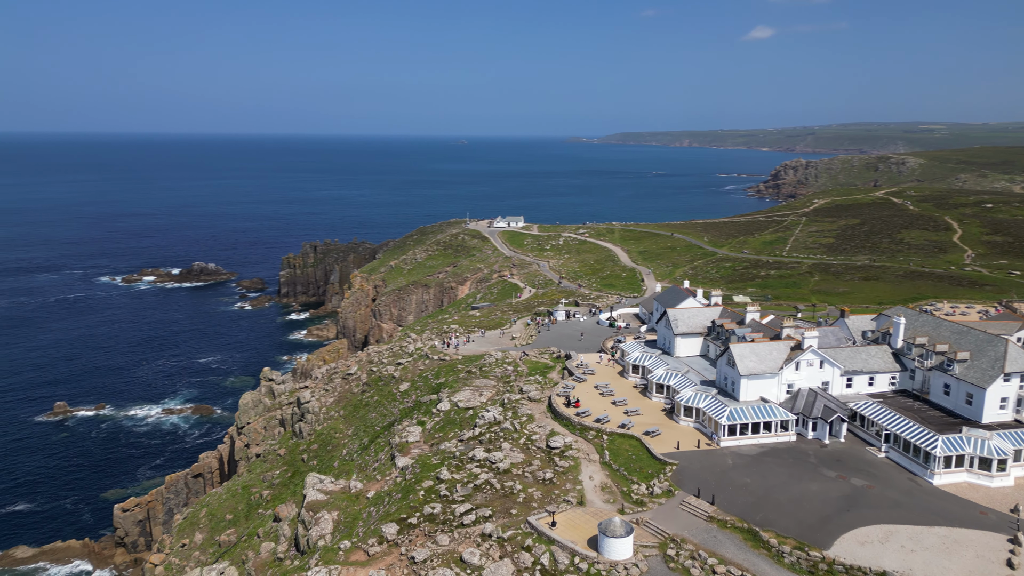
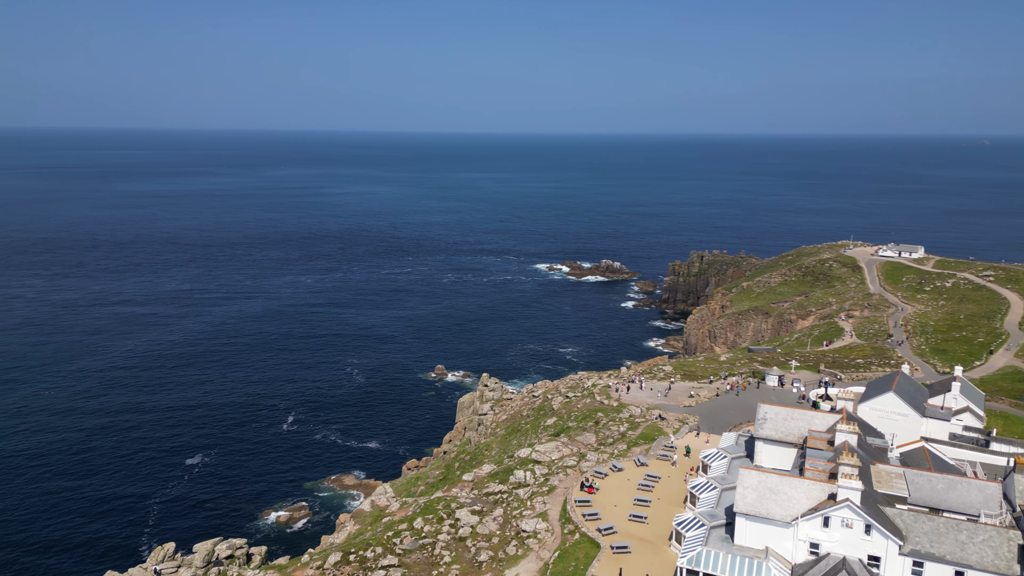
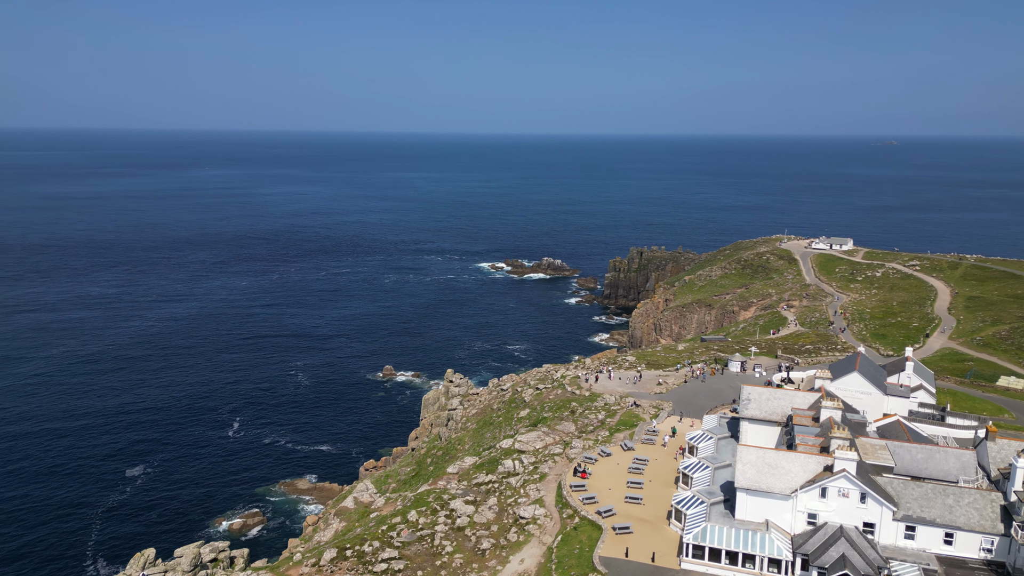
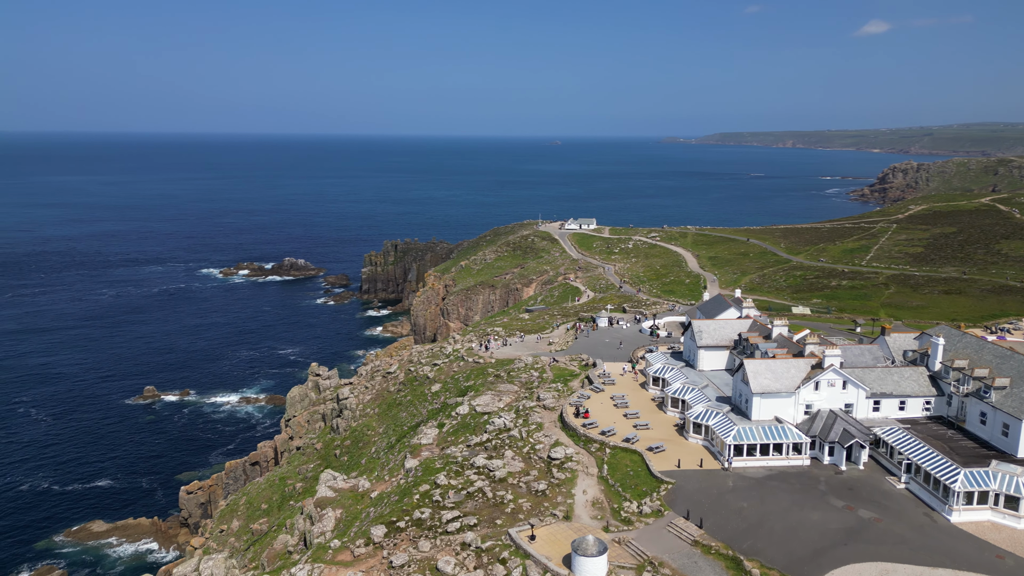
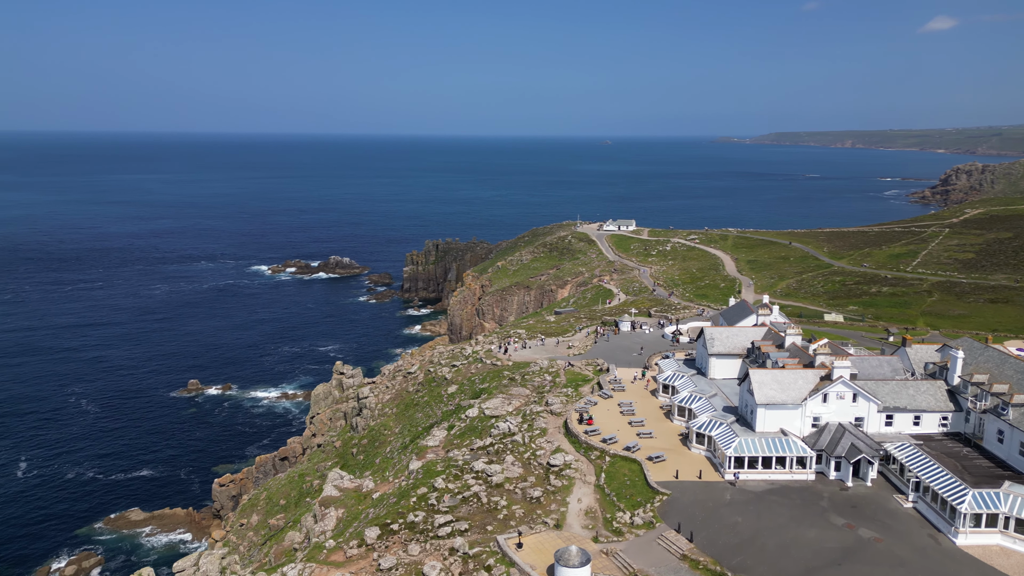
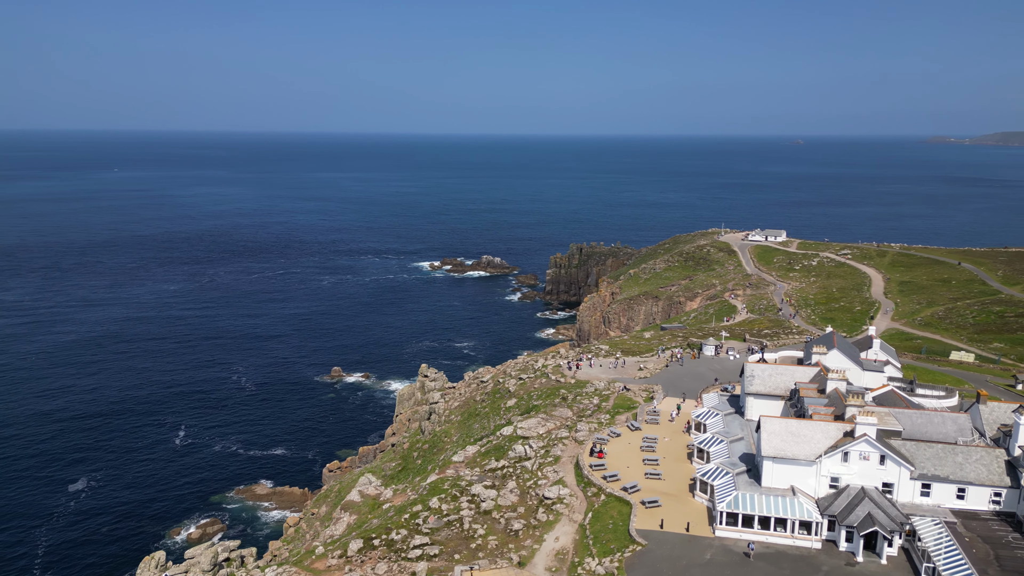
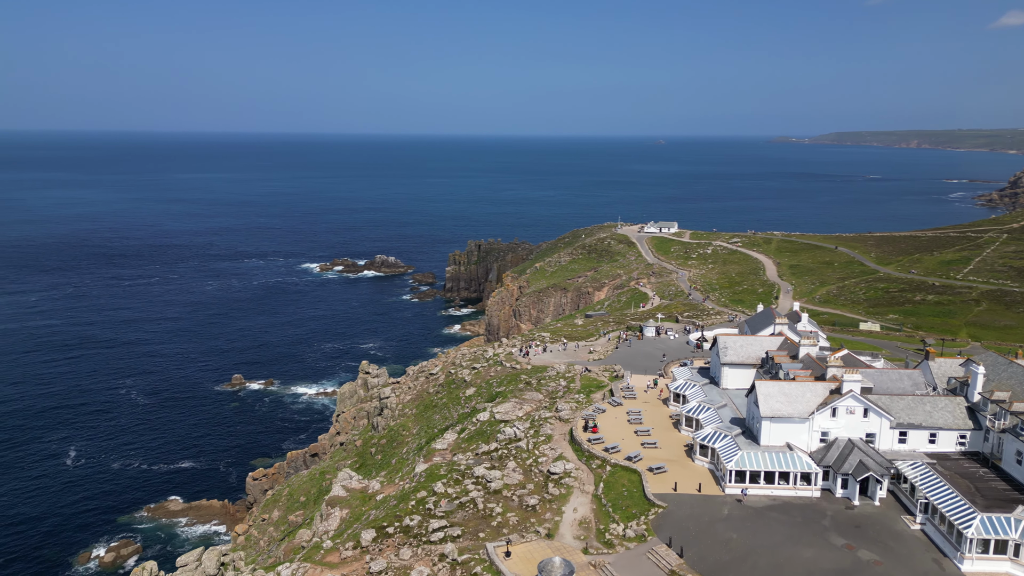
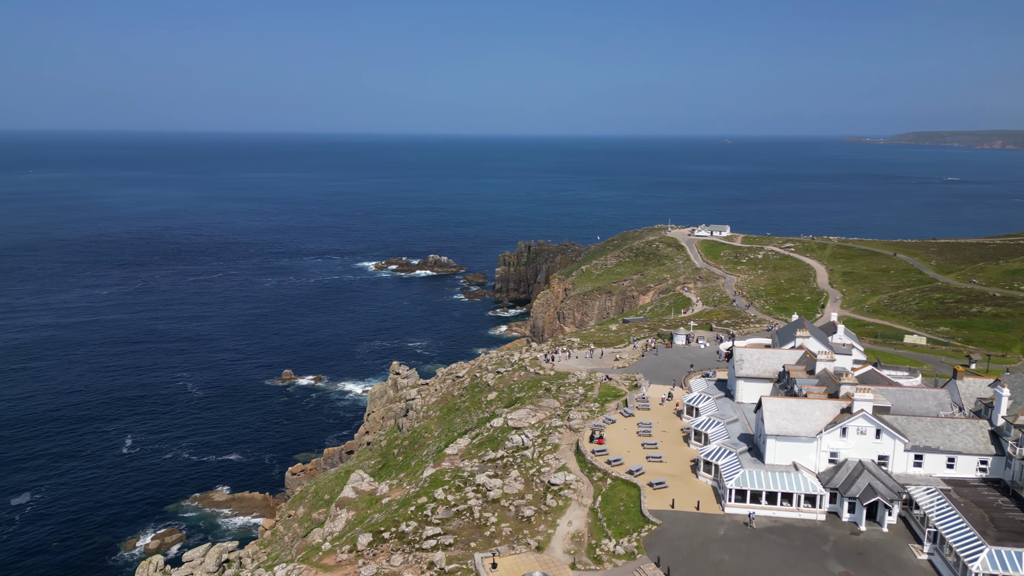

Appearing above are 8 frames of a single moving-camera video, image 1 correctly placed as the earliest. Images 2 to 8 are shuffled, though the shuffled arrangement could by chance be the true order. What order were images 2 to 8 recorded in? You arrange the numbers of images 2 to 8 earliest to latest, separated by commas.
4, 5, 7, 8, 6, 3, 2
